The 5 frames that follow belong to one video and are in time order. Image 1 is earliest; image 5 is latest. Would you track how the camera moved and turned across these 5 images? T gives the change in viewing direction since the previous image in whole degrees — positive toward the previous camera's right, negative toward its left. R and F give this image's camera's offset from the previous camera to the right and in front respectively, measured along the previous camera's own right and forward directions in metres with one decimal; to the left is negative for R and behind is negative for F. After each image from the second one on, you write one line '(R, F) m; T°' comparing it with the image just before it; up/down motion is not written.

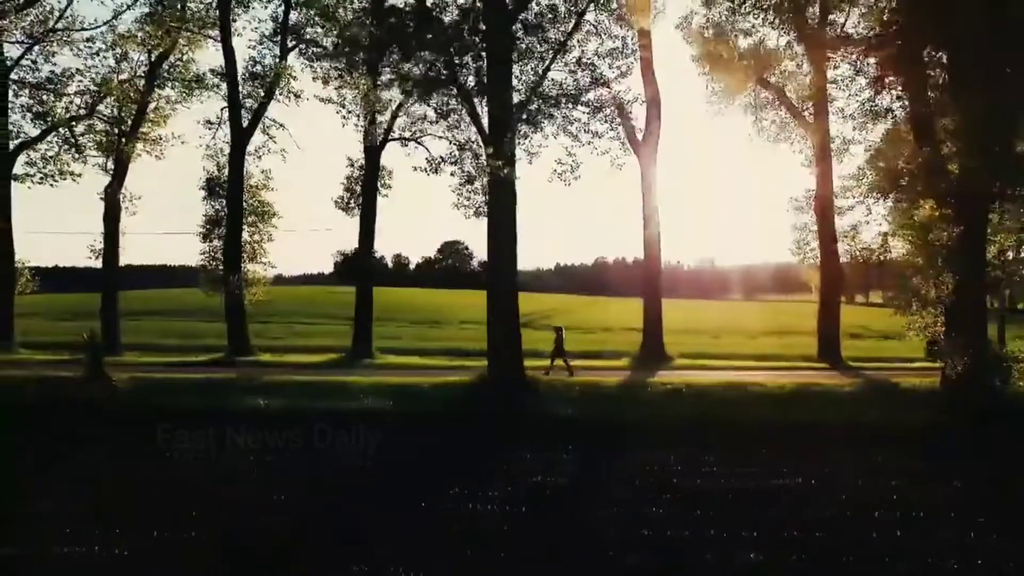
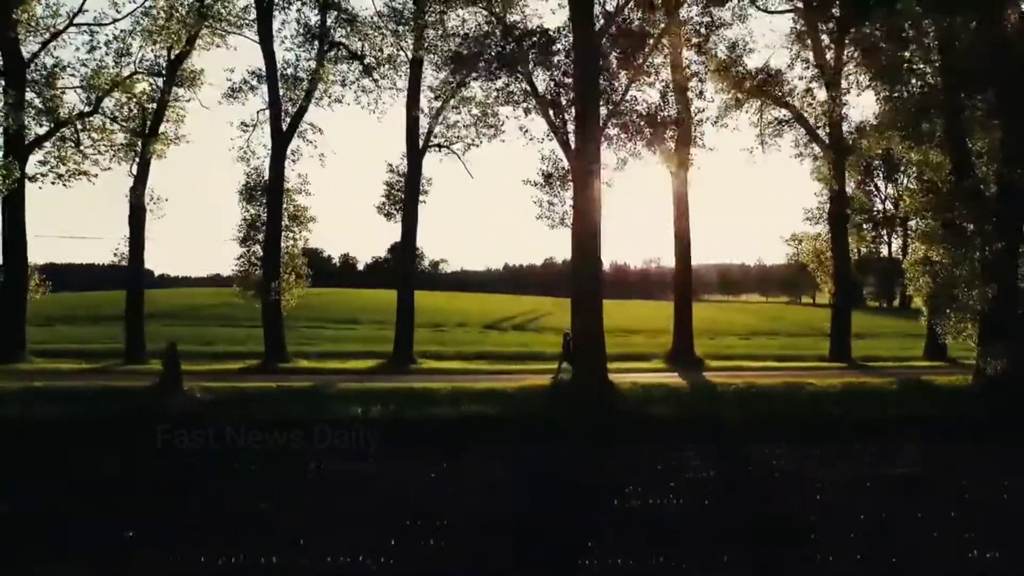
(-1.9, -0.2) m; +7°
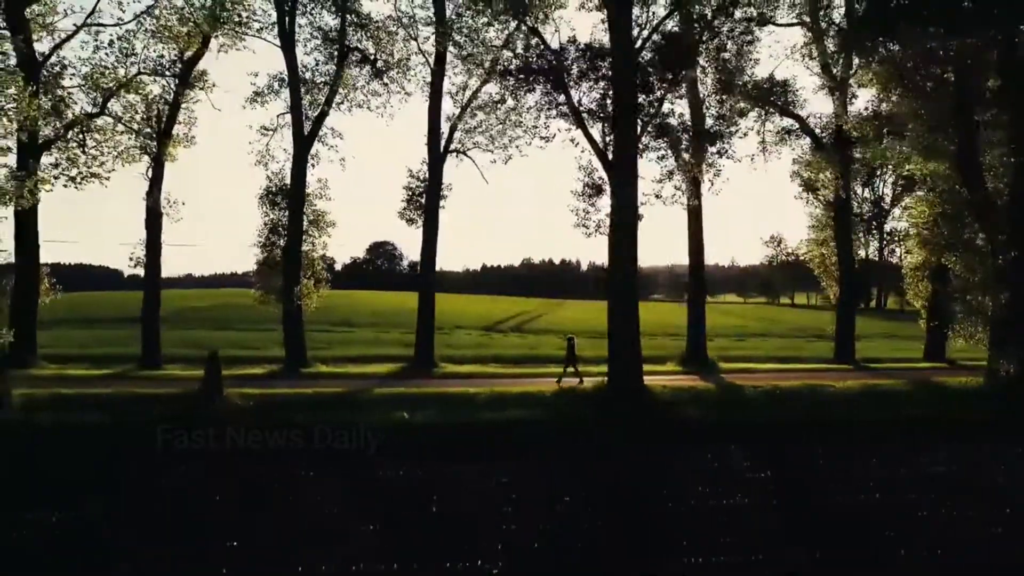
(-0.9, -0.1) m; +3°
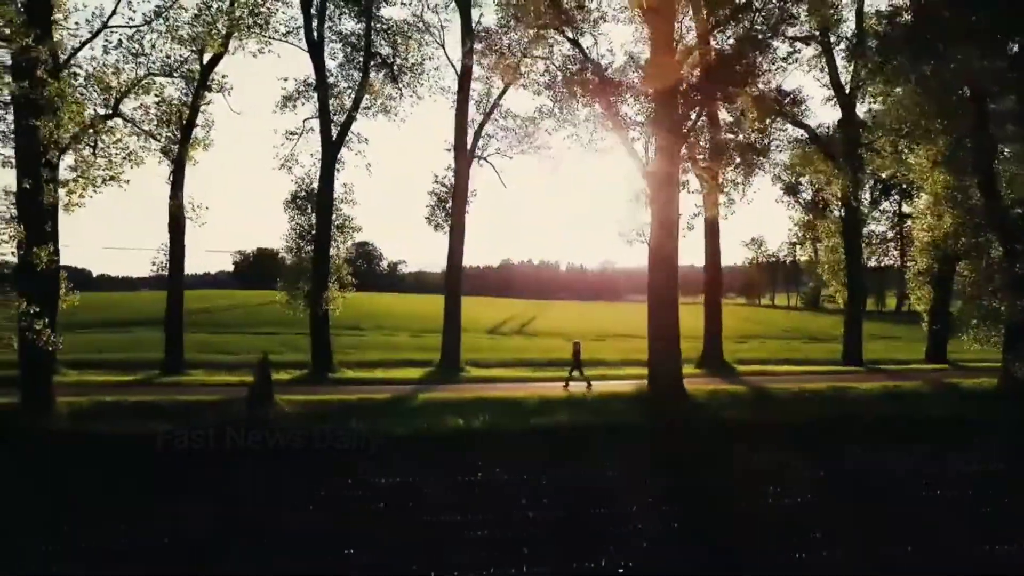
(-0.9, -0.1) m; +3°
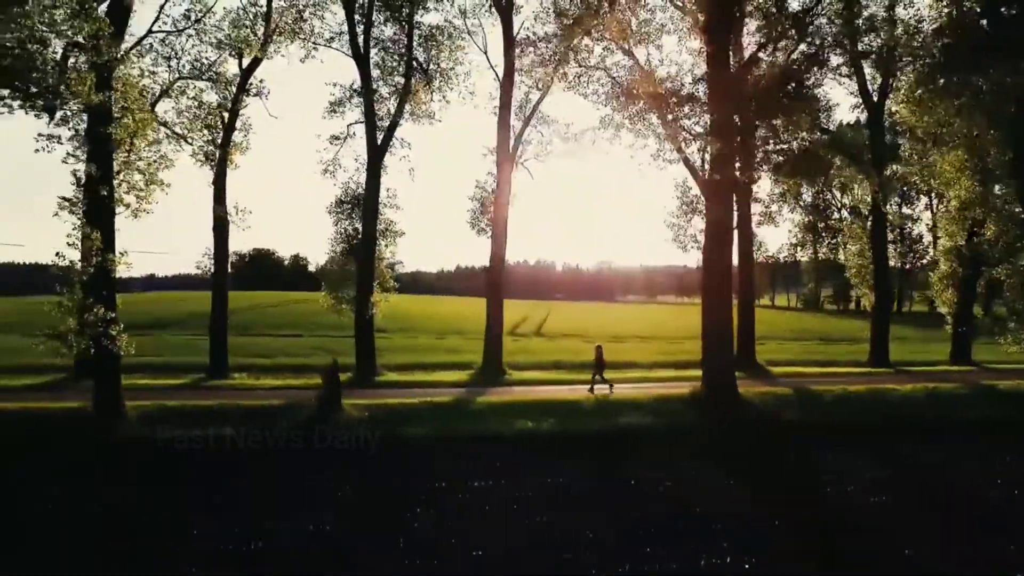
(-0.9, -0.1) m; +2°
